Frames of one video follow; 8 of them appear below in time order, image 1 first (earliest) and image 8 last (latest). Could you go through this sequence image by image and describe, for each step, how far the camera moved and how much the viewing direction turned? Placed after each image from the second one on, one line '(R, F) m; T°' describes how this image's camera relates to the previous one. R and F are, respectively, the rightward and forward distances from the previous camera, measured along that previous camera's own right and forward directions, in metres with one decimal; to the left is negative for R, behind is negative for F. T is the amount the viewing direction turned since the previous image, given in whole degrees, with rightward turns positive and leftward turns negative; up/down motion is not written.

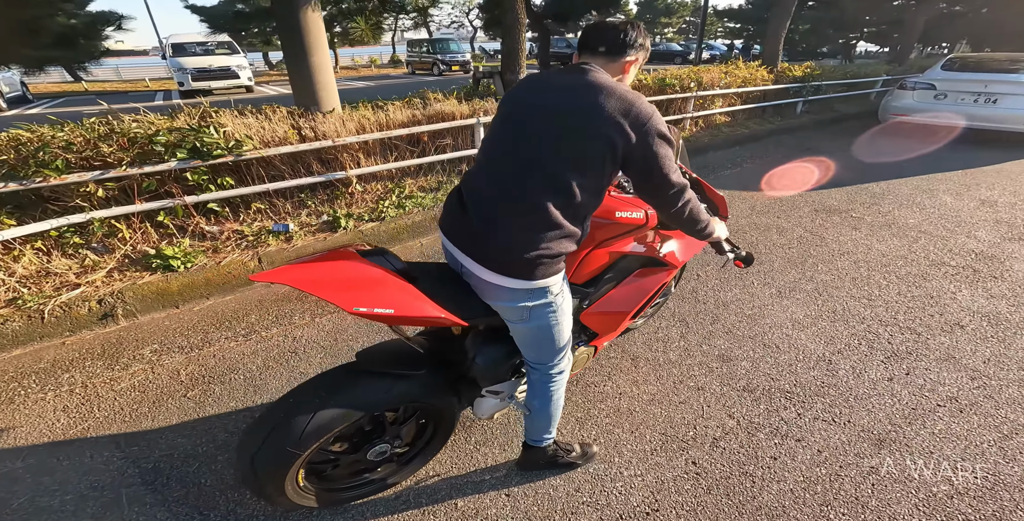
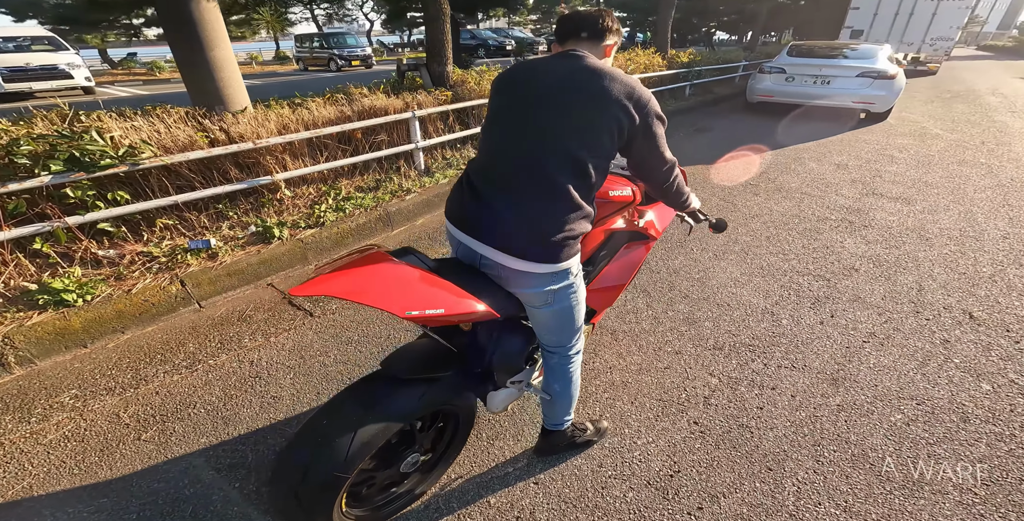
(-0.4, 0.0) m; +12°
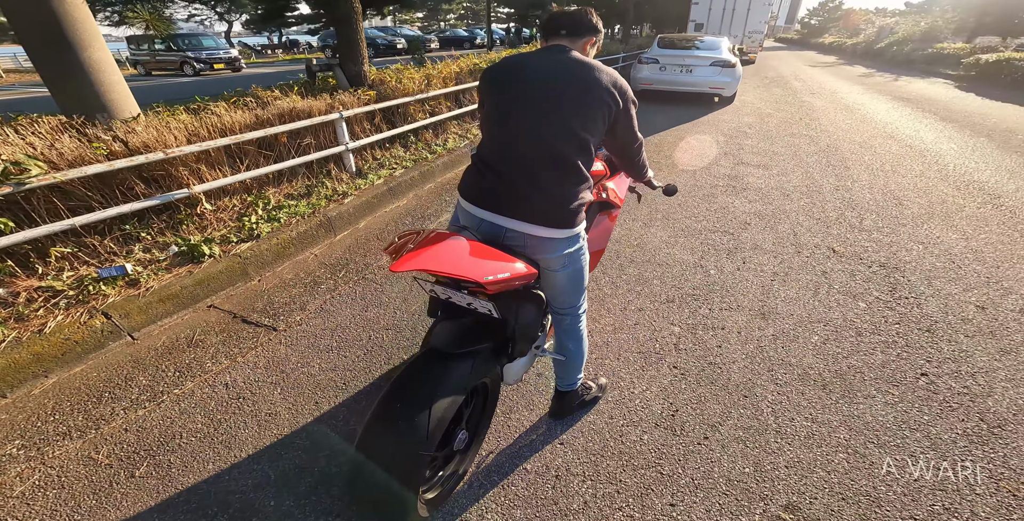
(-0.5, -0.1) m; +13°
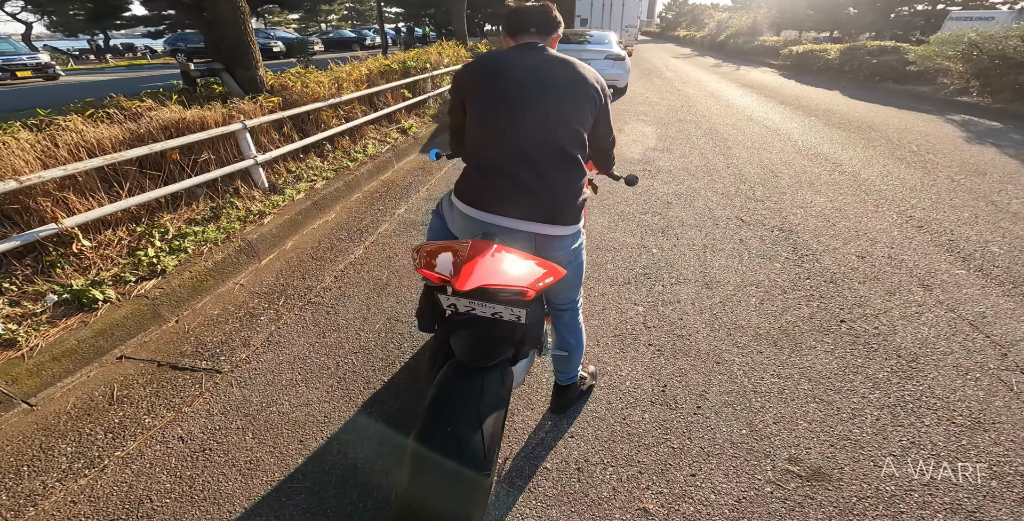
(-0.4, +0.1) m; +12°
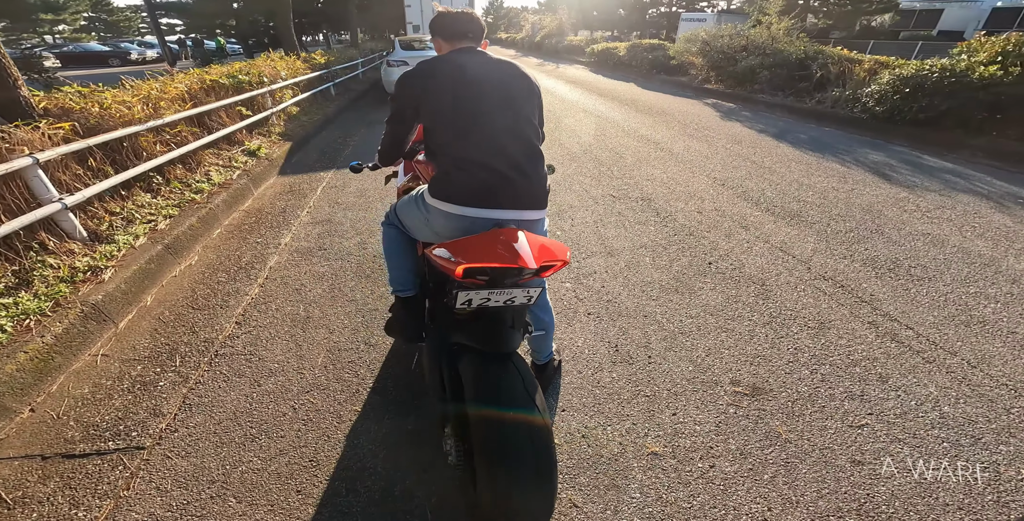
(-0.6, +0.1) m; +20°
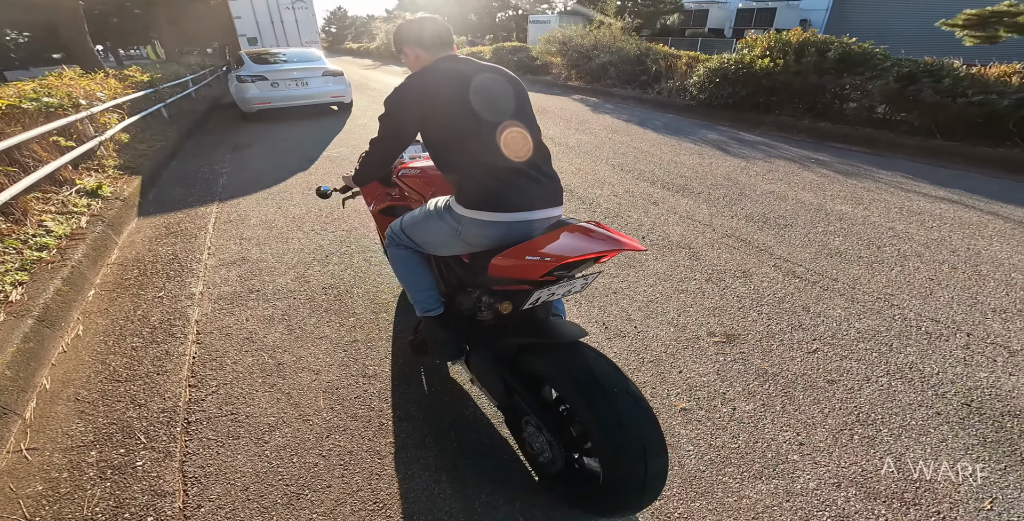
(-0.7, +0.1) m; +17°
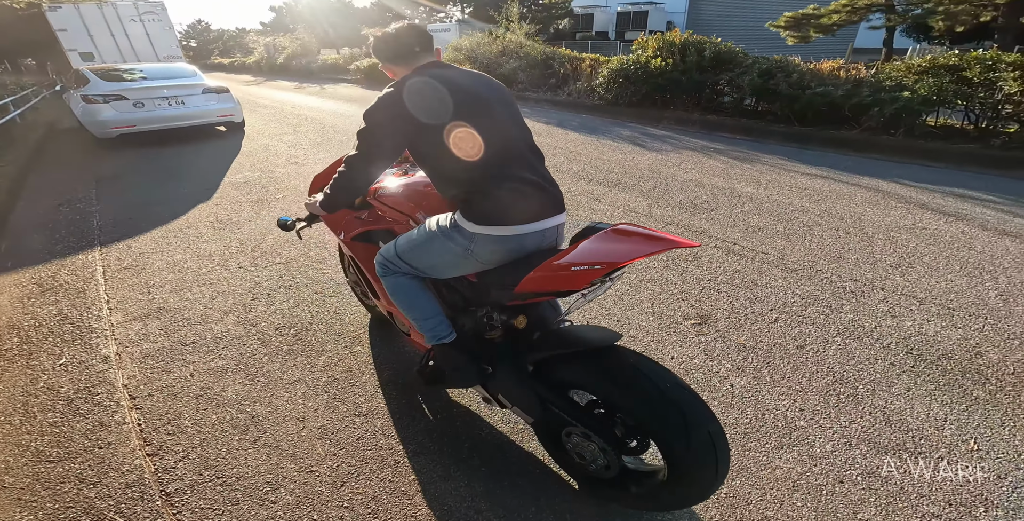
(-0.4, +0.1) m; +11°
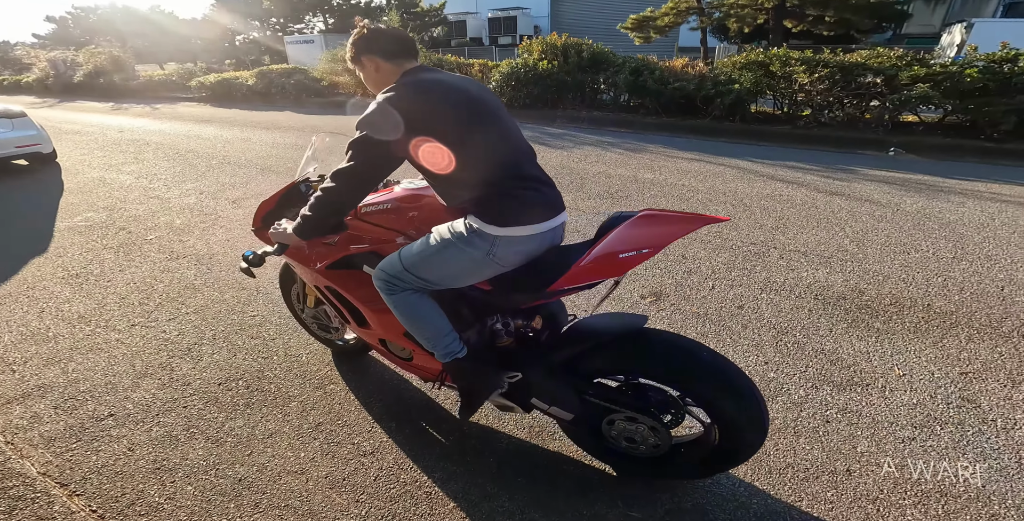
(-0.4, +0.1) m; +13°
